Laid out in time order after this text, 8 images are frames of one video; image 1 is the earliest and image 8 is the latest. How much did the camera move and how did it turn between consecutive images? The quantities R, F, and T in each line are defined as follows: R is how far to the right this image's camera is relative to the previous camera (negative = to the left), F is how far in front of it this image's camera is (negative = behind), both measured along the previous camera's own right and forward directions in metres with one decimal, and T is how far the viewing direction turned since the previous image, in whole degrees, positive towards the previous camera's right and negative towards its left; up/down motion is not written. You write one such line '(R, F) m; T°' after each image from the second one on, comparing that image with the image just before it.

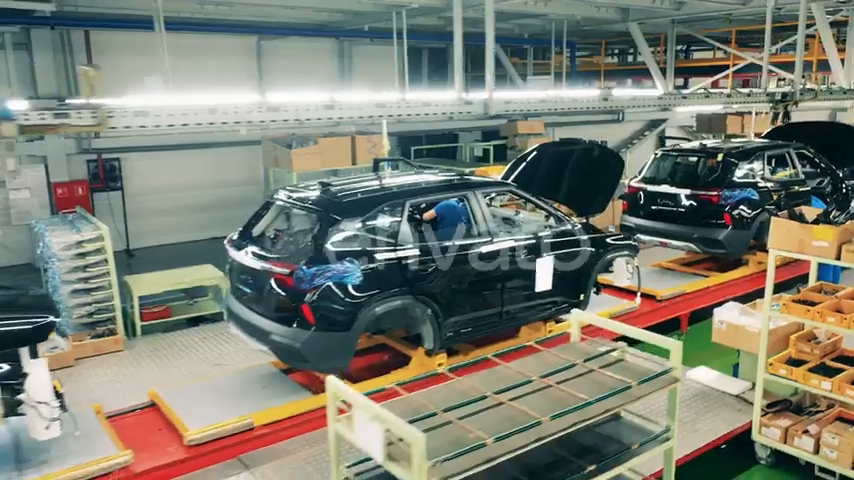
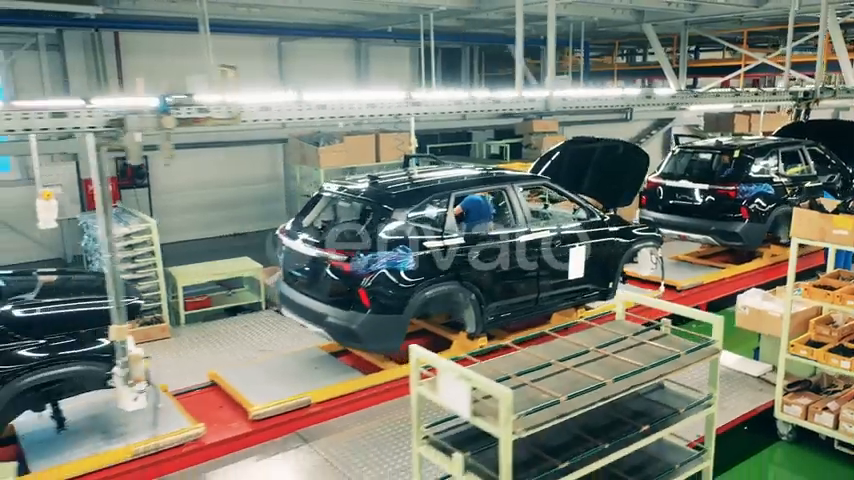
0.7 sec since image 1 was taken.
(-0.3, -0.3) m; 0°
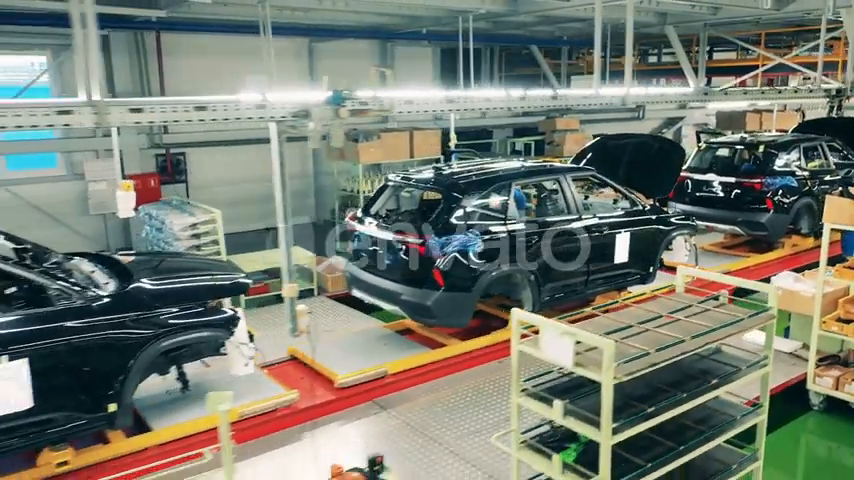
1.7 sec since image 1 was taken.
(-0.5, -0.4) m; 0°
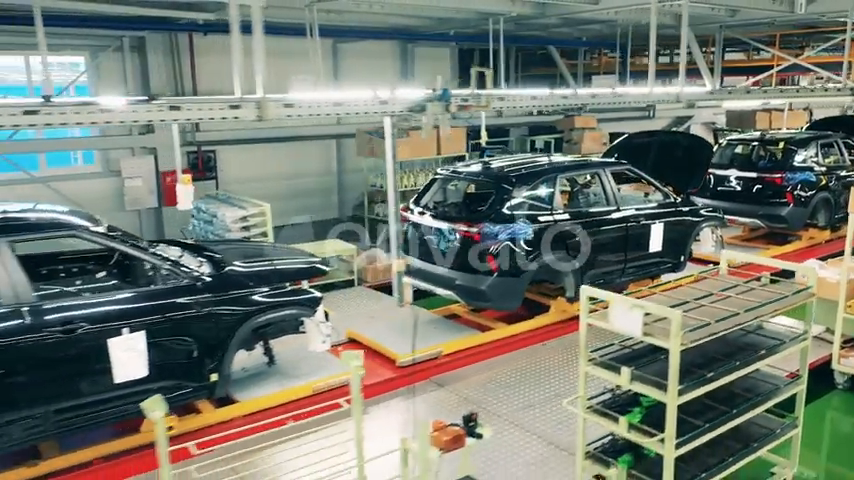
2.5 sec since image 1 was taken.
(-0.5, -0.4) m; 0°
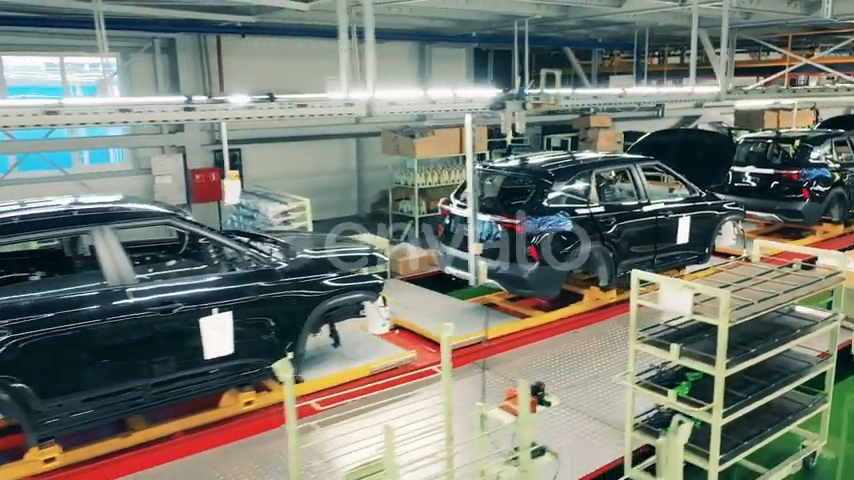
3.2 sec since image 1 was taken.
(-0.4, -0.3) m; 0°
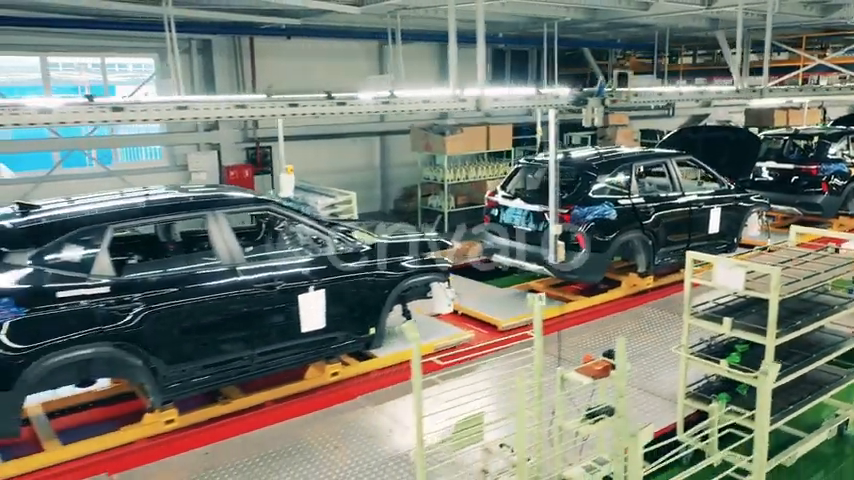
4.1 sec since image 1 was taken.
(-0.5, -0.4) m; 0°
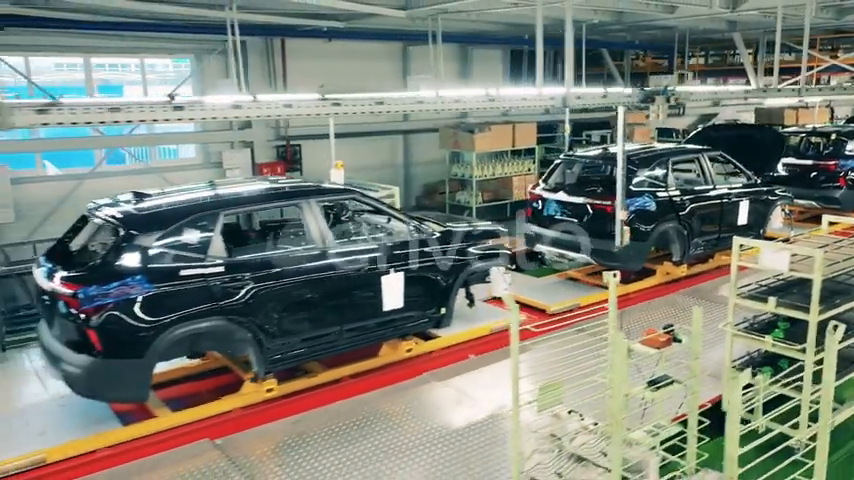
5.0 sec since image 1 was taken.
(-0.5, -0.4) m; 0°
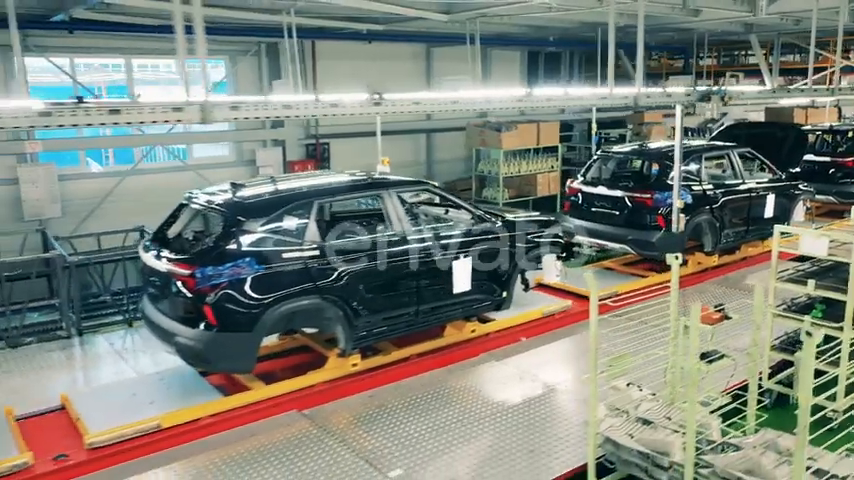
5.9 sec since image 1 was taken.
(-0.6, -0.4) m; 0°
